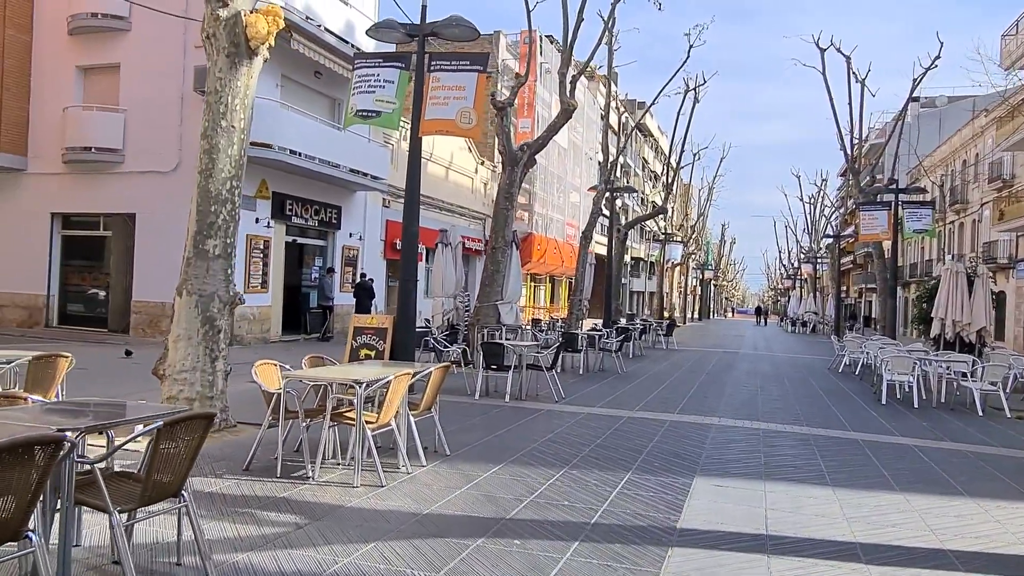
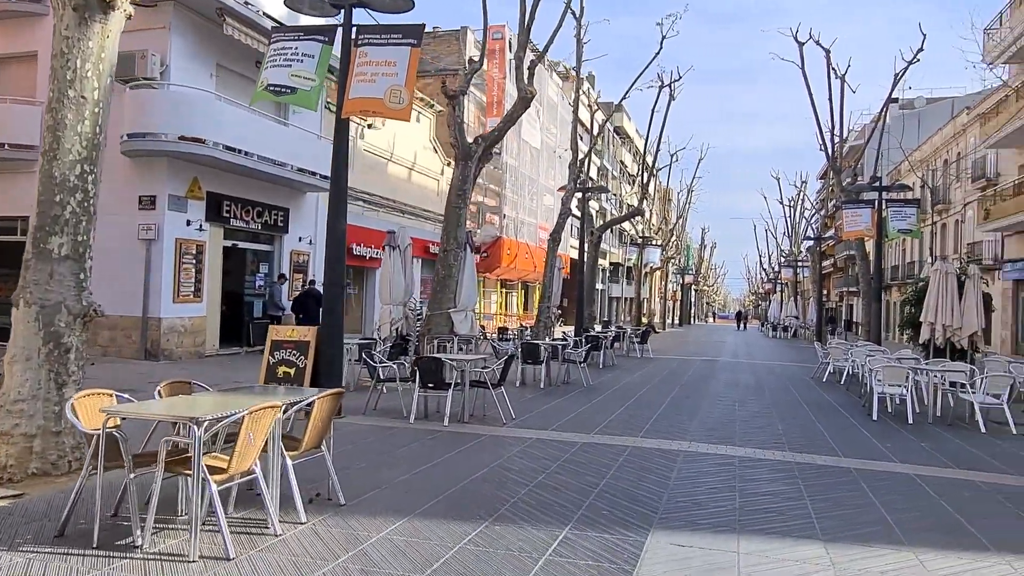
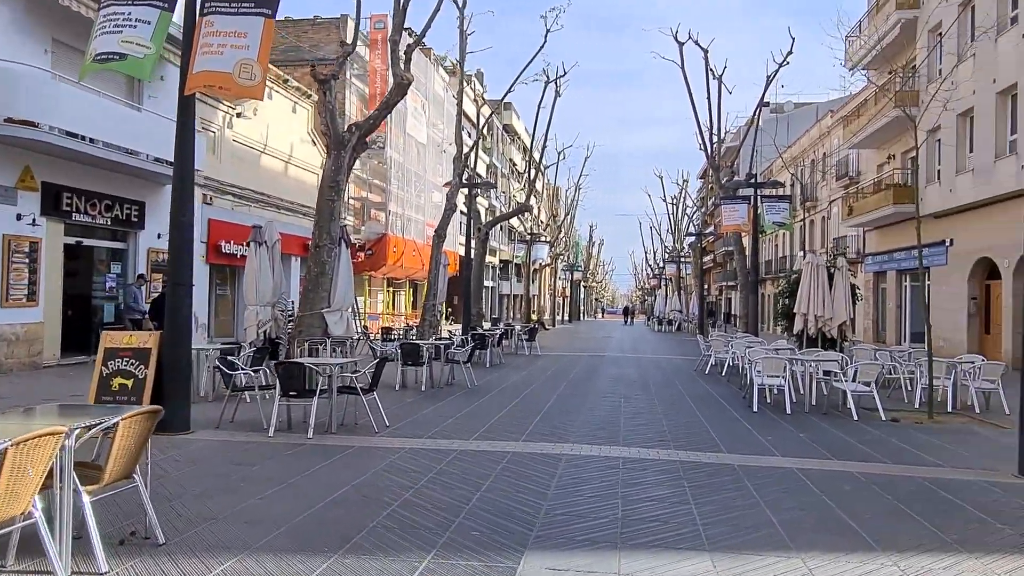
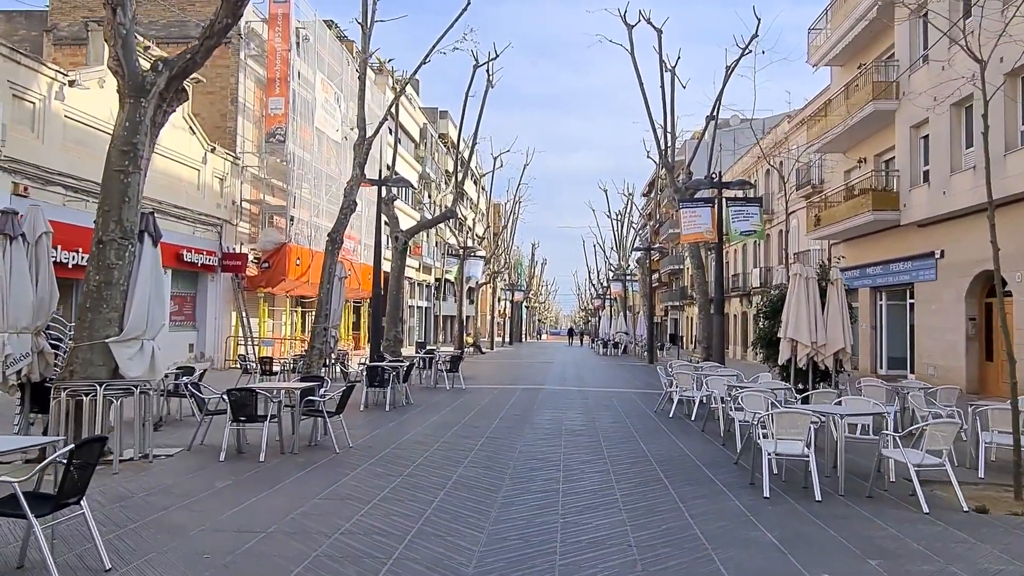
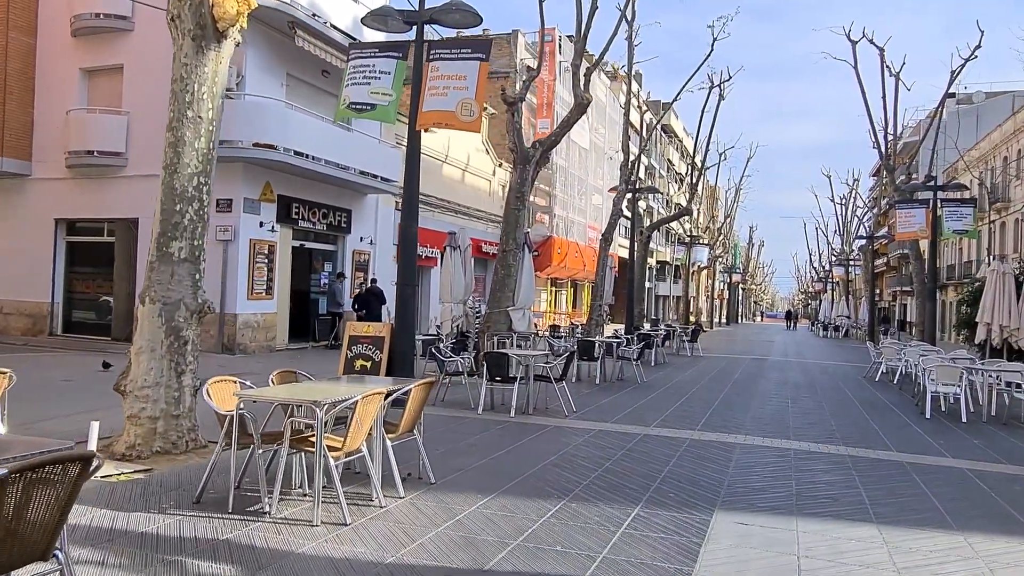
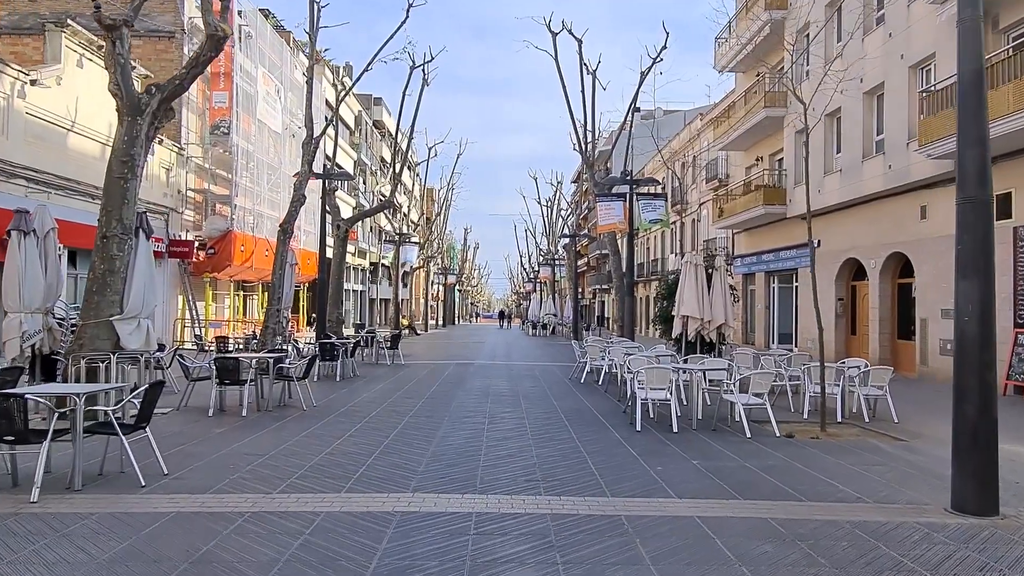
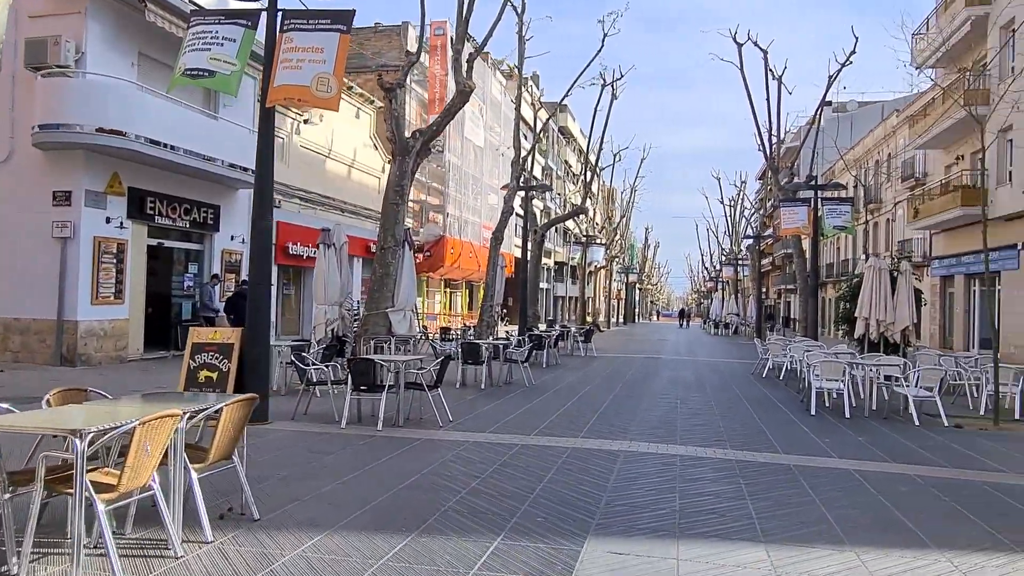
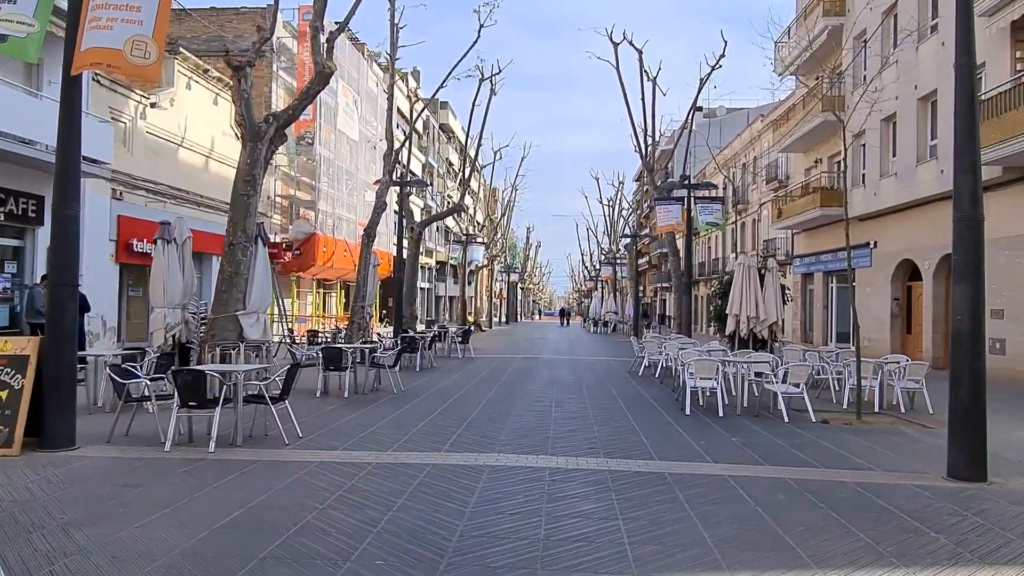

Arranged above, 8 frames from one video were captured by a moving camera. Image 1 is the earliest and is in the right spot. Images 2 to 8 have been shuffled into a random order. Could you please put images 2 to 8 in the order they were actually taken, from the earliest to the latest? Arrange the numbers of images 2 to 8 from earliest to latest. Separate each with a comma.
5, 2, 7, 3, 8, 6, 4
